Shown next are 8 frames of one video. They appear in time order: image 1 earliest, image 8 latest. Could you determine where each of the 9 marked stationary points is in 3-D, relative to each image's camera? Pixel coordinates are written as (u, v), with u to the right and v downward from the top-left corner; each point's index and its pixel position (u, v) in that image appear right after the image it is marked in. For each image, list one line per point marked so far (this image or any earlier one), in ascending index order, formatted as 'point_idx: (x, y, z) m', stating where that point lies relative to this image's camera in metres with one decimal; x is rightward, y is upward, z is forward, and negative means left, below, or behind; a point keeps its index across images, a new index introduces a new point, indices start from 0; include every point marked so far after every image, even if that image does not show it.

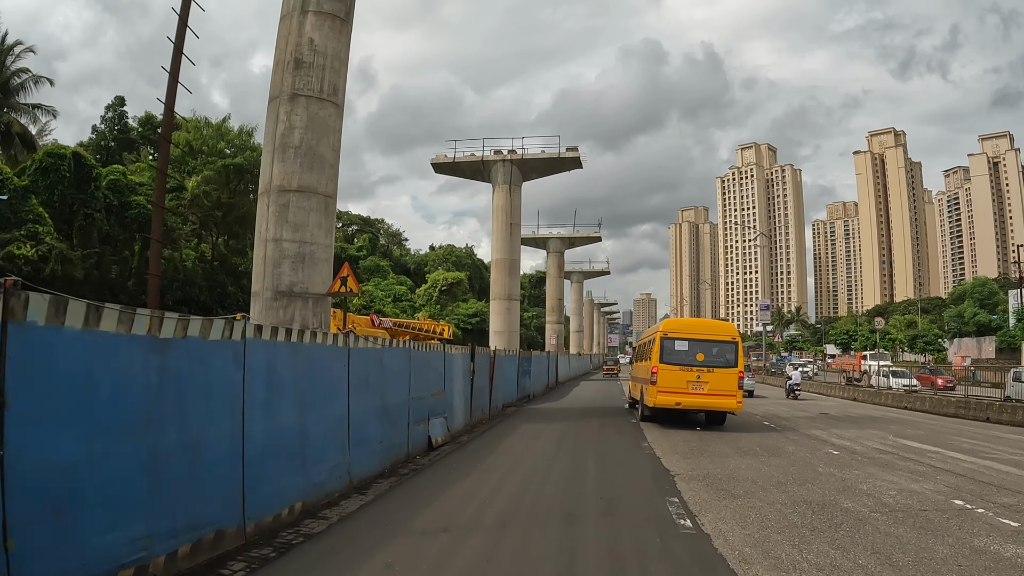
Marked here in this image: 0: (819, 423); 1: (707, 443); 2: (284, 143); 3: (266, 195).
0: (+7.3, -3.2, +15.0) m
1: (+3.3, -2.6, +10.4) m
2: (-4.8, +3.1, +13.2) m
3: (-5.2, +2.0, +13.2) m
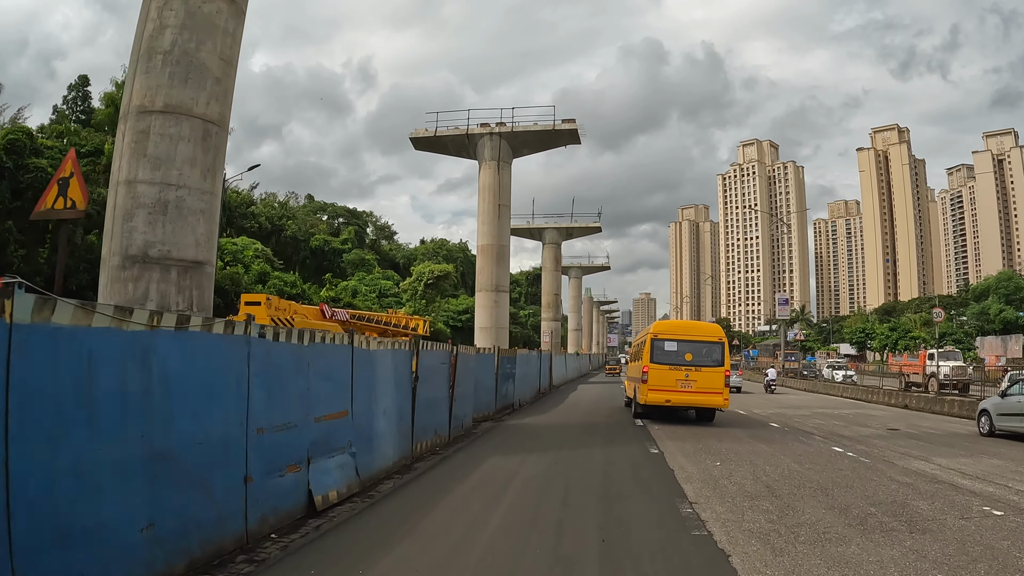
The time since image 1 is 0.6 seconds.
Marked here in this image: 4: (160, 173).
0: (+6.8, -2.8, +11.0) m
1: (+2.8, -2.1, +6.4) m
2: (-5.3, +3.5, +9.2) m
3: (-5.7, +2.5, +9.2) m
4: (-4.9, +1.6, +8.7) m
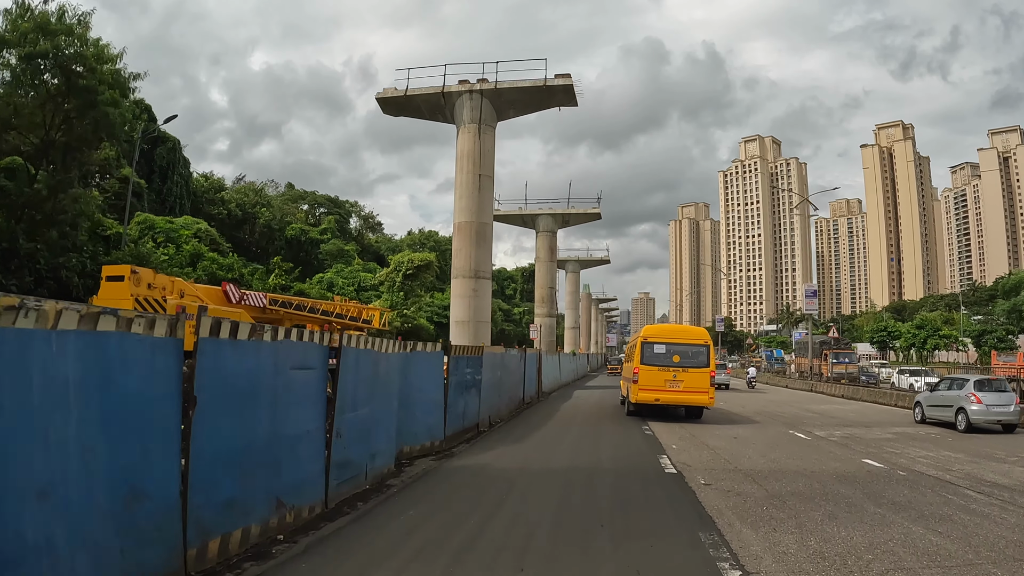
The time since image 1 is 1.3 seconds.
0: (+6.2, -2.3, +6.5) m
1: (+2.2, -1.6, +2.0) m
2: (-5.9, +4.1, +4.7) m
3: (-6.3, +3.0, +4.7) m
4: (-5.5, +2.1, +4.2) m
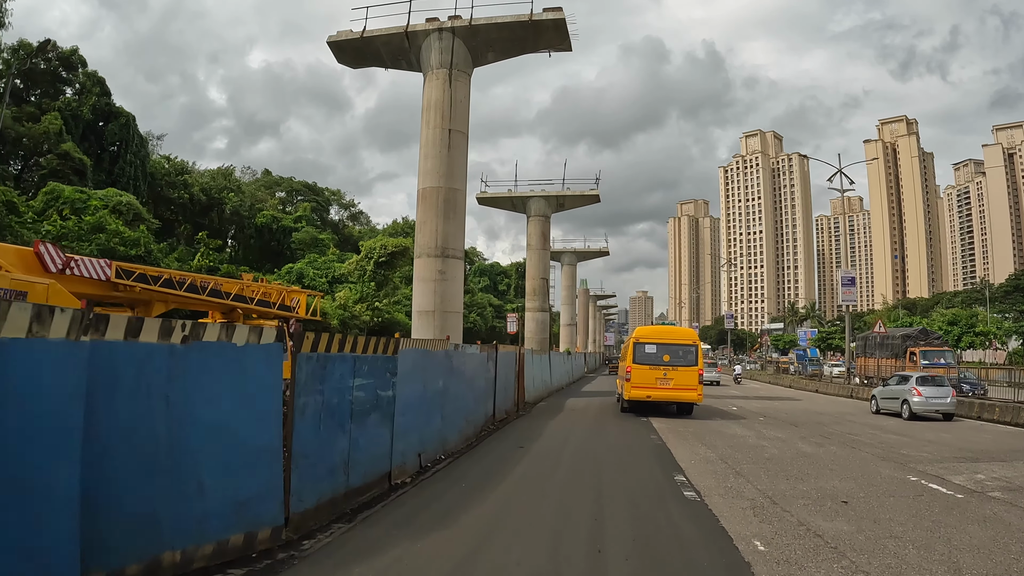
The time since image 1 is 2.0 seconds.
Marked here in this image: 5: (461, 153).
0: (+5.6, -1.8, +2.3) m
1: (+1.6, -1.1, -2.3) m
2: (-6.4, +4.6, +0.4) m
3: (-6.9, +3.5, +0.4) m
4: (-6.0, +2.6, -0.1) m
5: (-1.4, +3.8, +17.5) m
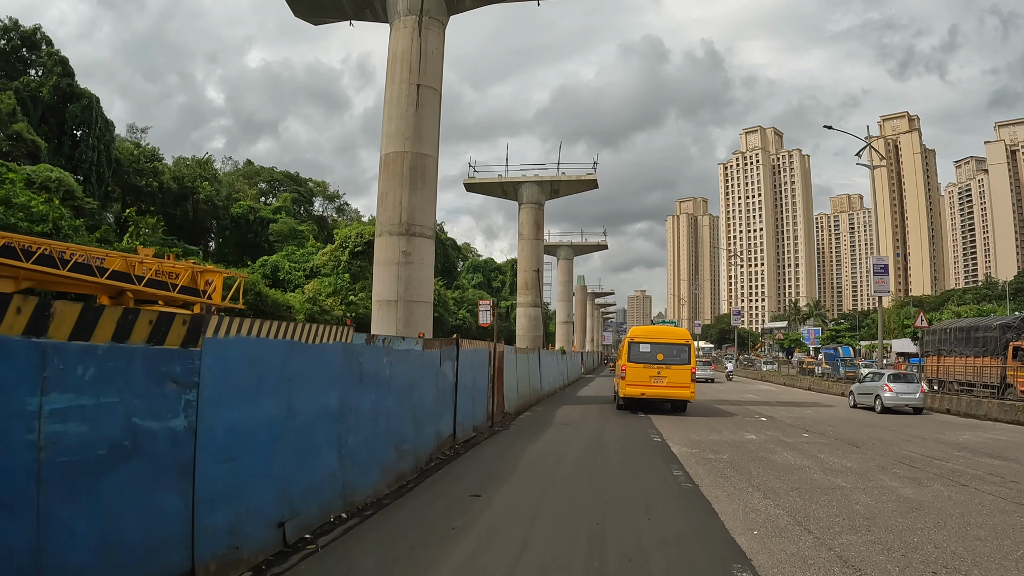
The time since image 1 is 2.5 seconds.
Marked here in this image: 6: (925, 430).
0: (+5.2, -1.5, -0.5) m
1: (+1.2, -0.8, -5.1) m
2: (-6.8, +4.9, -2.4) m
3: (-7.2, +3.8, -2.4) m
4: (-6.4, +2.9, -2.9) m
5: (-1.9, +4.1, +14.7) m
6: (+7.1, -2.5, +10.7) m
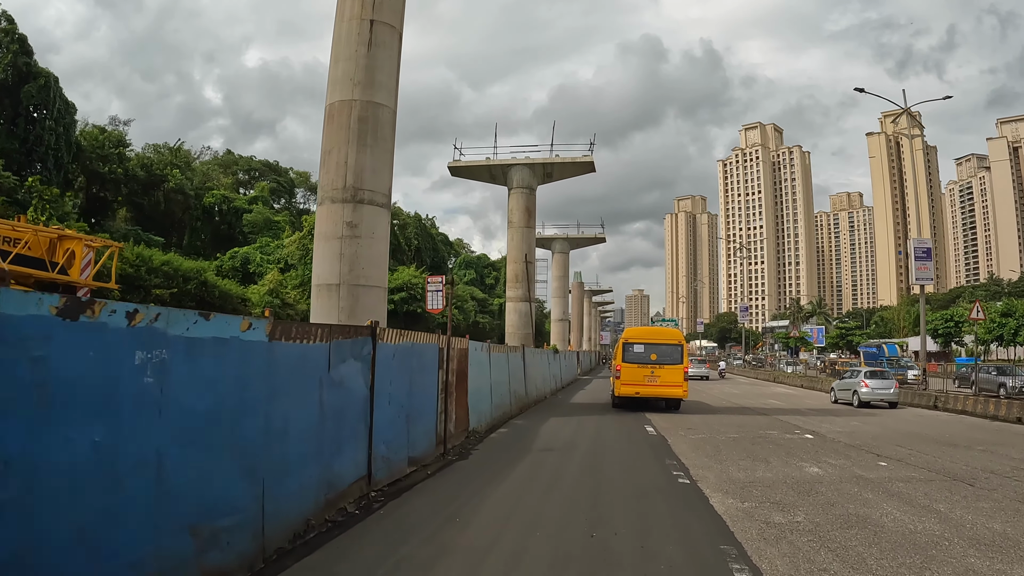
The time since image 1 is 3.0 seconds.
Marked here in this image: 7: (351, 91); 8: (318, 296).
0: (+4.8, -1.2, -3.2) m
1: (+0.9, -0.5, -7.8) m
2: (-7.2, +5.2, -5.2) m
3: (-7.6, +4.1, -5.2) m
4: (-6.8, +3.3, -5.6) m
5: (-2.3, +4.5, +11.9) m
6: (+6.7, -2.2, +8.0) m
7: (-2.9, +3.6, +11.2) m
8: (-3.3, -0.1, +10.7) m
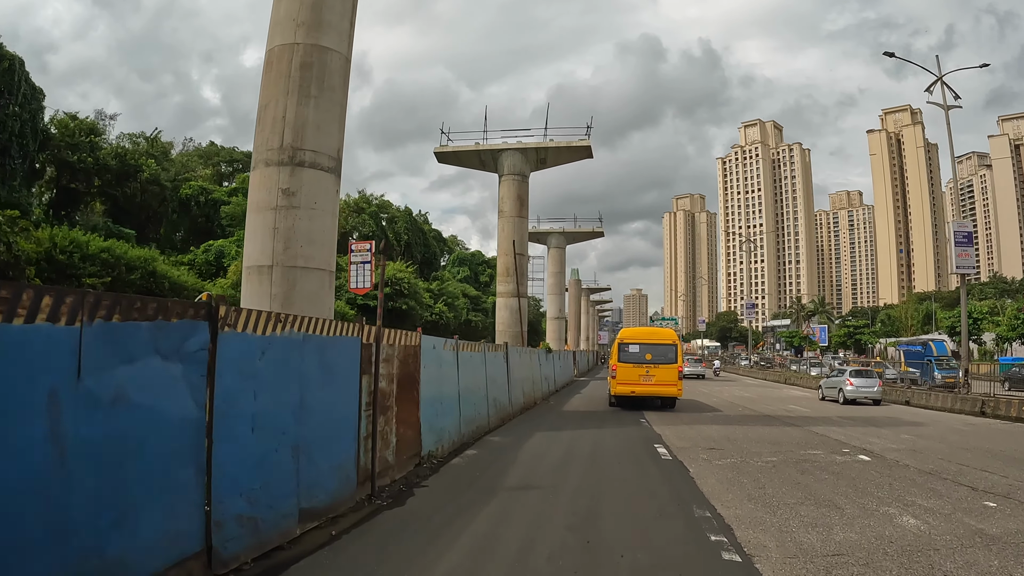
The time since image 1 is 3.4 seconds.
0: (+4.5, -0.9, -5.2) m
1: (+0.6, -0.2, -9.8) m
2: (-7.5, +5.4, -7.2) m
3: (-7.9, +4.3, -7.2) m
4: (-7.1, +3.5, -7.6) m
5: (-2.6, +4.7, +9.9) m
6: (+6.4, -1.9, +6.0) m
7: (-3.2, +3.8, +9.2) m
8: (-3.7, +0.1, +8.7) m
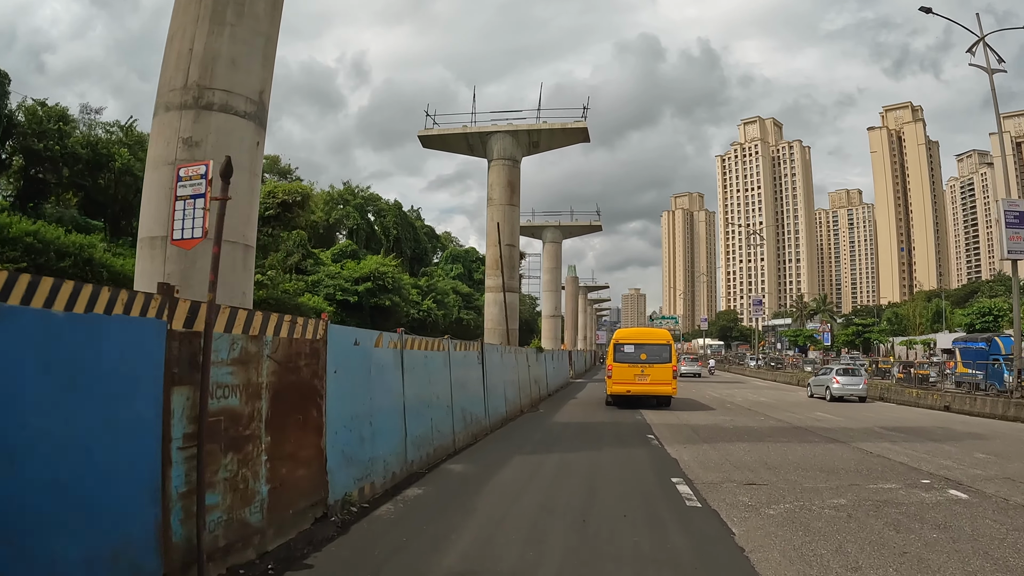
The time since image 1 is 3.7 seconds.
0: (+4.2, -0.7, -7.1) m
1: (+0.3, 0.0, -11.7) m
2: (-7.8, +5.6, -9.1) m
3: (-8.2, +4.6, -9.1) m
4: (-7.4, +3.7, -9.6) m
5: (-3.0, +4.9, +8.0) m
6: (+6.1, -1.7, +4.1) m
7: (-3.5, +4.0, +7.3) m
8: (-4.0, +0.4, +6.8) m
